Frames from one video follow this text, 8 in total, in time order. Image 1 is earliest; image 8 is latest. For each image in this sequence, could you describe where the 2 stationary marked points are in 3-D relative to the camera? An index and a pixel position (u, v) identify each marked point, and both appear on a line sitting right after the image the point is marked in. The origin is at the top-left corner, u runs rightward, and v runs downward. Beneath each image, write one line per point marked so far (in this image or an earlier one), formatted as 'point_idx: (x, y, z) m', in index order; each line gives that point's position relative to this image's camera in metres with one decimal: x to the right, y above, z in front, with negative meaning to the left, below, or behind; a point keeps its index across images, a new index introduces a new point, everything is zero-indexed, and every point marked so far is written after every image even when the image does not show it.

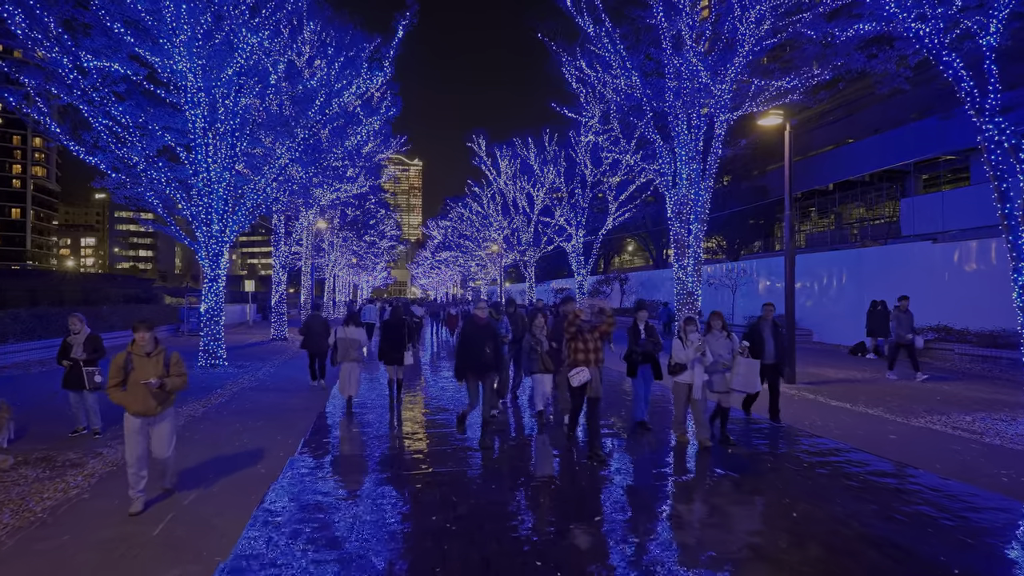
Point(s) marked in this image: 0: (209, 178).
0: (-7.7, +2.8, +15.8) m
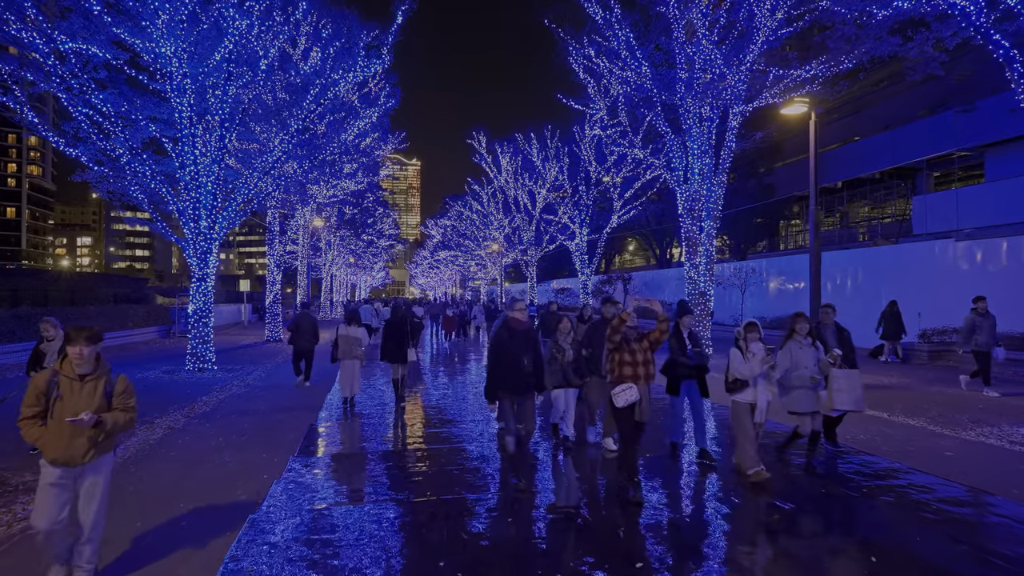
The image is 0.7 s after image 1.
0: (-7.6, +2.8, +14.9) m
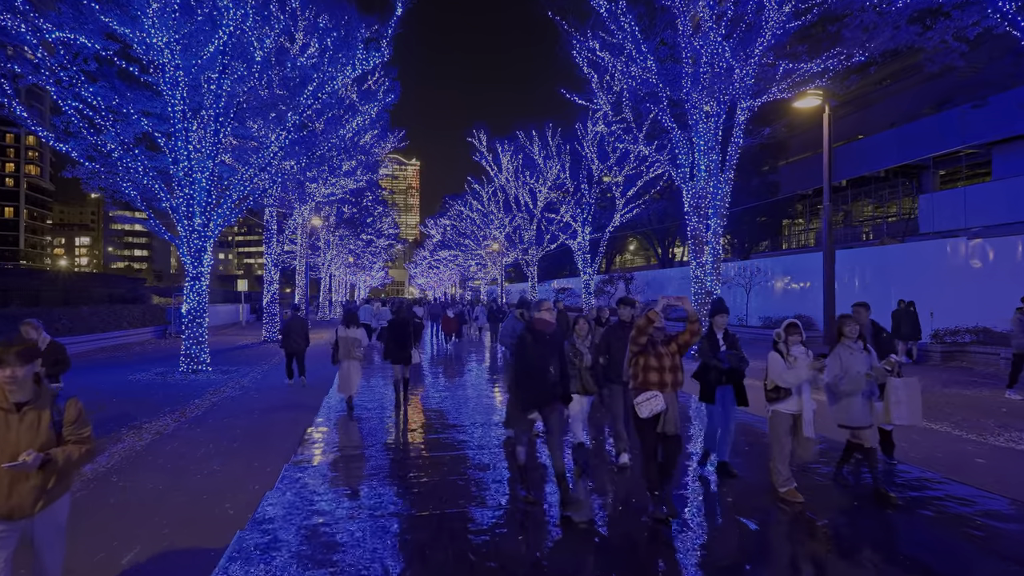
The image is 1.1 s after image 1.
0: (-7.5, +2.9, +14.5) m
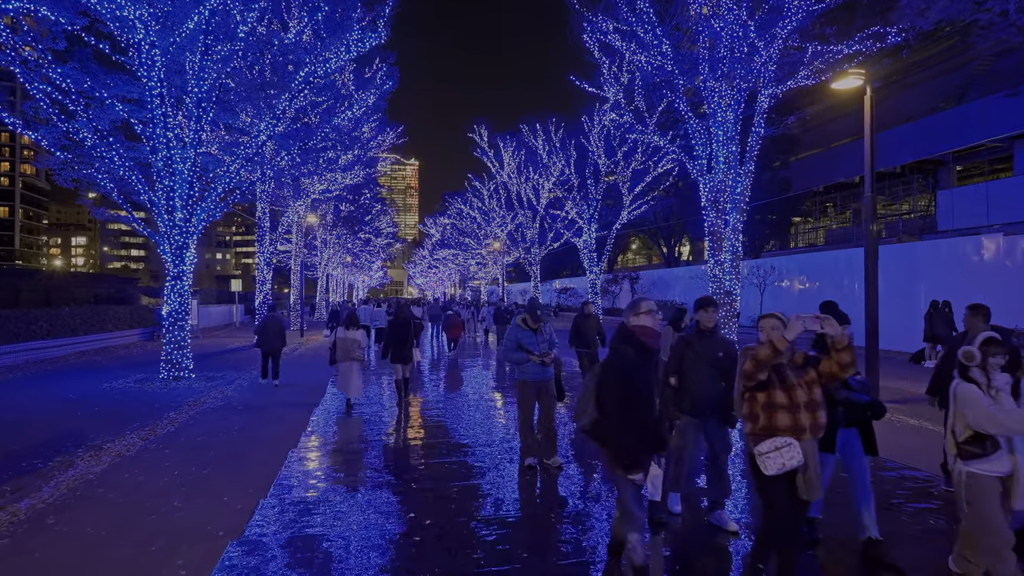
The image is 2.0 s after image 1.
0: (-7.4, +2.9, +13.4) m
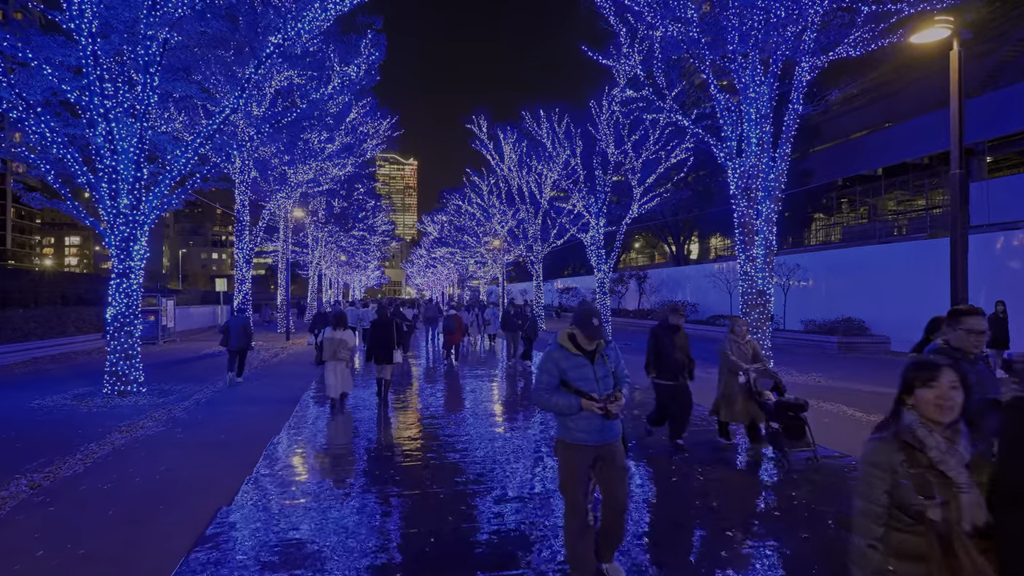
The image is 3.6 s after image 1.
0: (-7.3, +2.9, +11.3) m
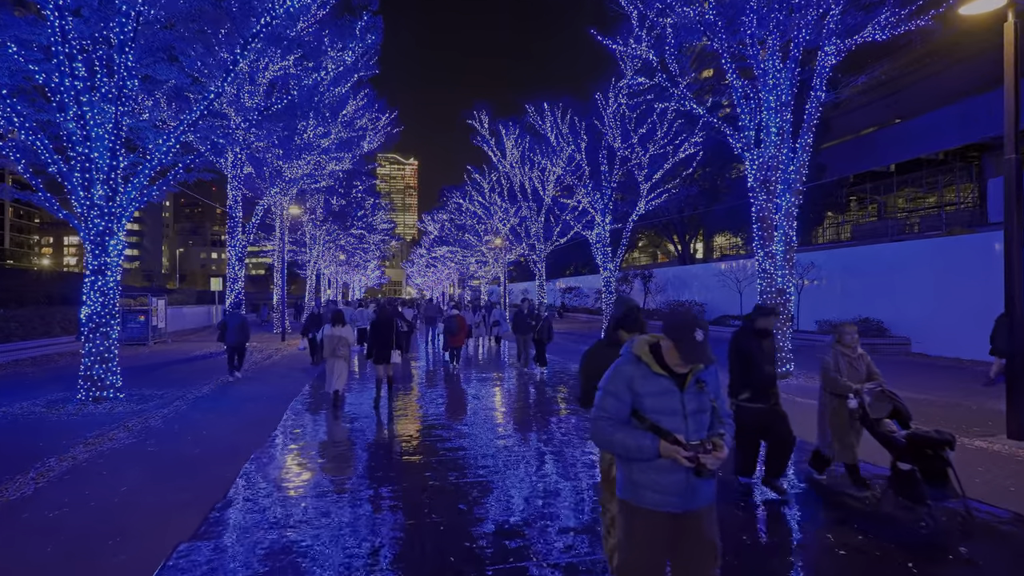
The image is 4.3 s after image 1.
0: (-7.2, +2.9, +10.5) m
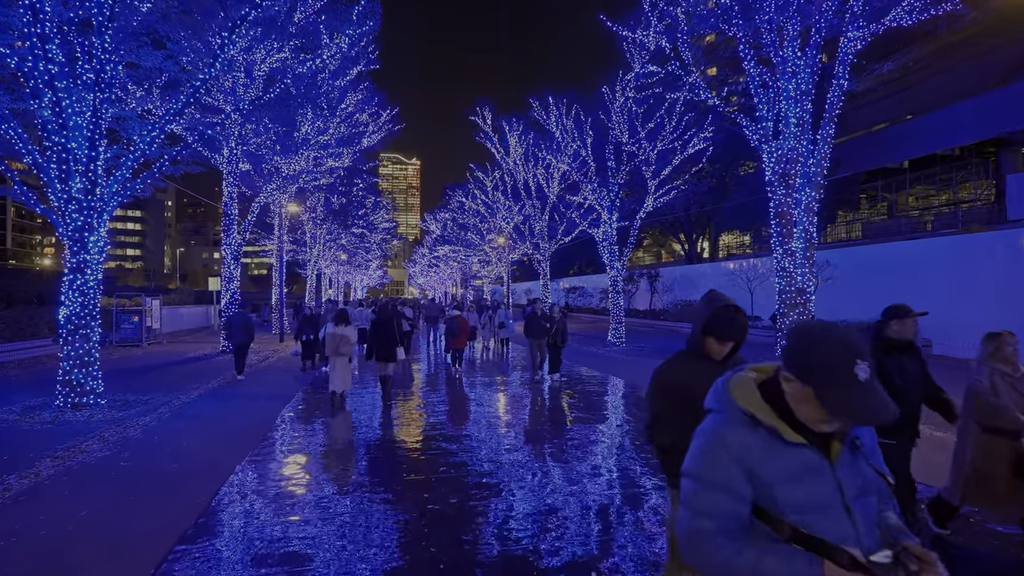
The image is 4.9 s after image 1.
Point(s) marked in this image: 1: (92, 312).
0: (-7.1, +2.9, +9.8) m
1: (-7.2, -0.4, +10.5) m
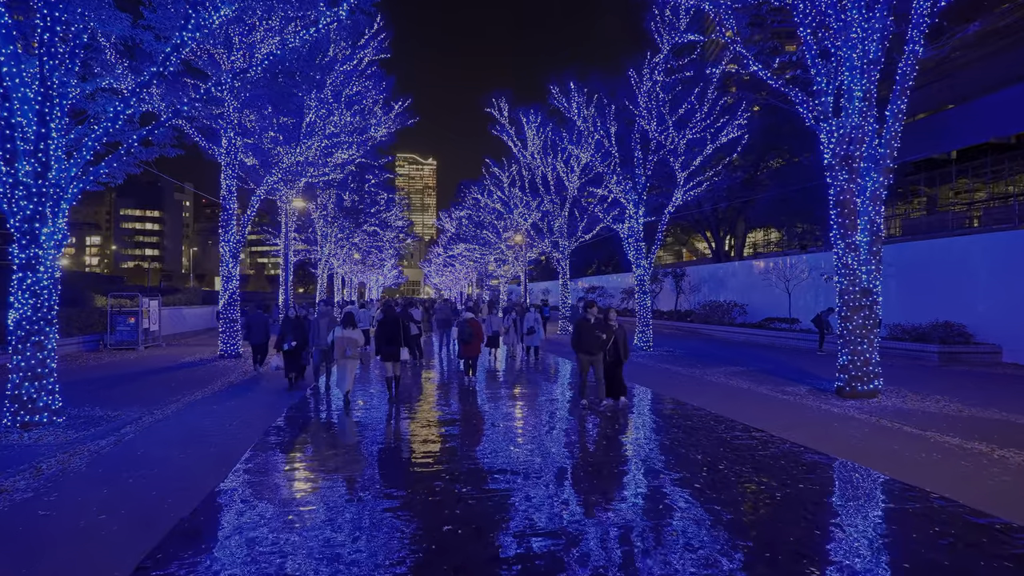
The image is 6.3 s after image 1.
0: (-6.8, +2.9, +8.4) m
1: (-6.8, -0.4, +9.1) m
